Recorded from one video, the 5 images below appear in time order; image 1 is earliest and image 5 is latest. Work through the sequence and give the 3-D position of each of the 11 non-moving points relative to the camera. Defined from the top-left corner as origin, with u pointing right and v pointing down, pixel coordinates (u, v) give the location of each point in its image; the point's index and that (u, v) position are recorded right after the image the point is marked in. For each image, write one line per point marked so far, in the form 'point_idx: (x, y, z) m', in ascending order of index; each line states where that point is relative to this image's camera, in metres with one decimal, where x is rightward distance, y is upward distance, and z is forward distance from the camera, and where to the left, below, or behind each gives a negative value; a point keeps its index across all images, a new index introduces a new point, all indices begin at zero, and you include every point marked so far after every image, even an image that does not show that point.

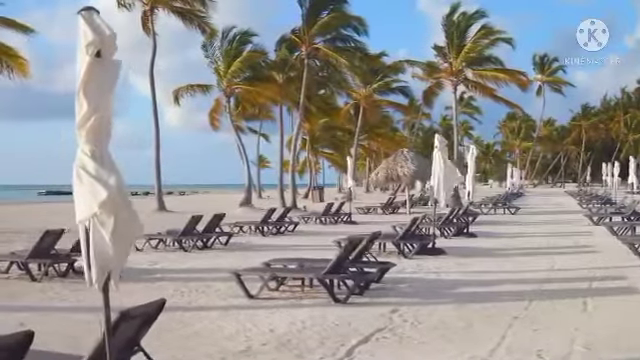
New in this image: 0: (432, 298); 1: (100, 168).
0: (+1.5, -1.6, +9.7) m
1: (-1.2, +0.1, +4.0) m
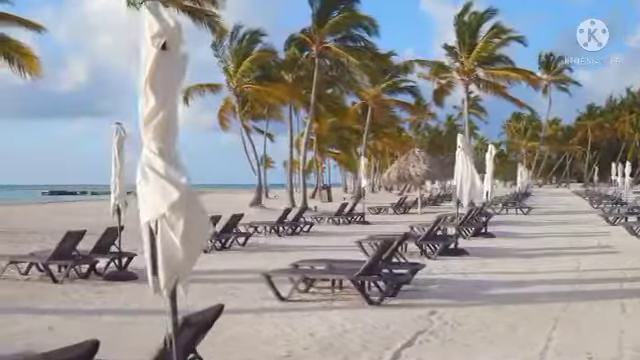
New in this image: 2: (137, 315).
0: (+1.9, -1.6, +9.6) m
1: (-0.8, +0.1, +3.8) m
2: (-2.1, -1.6, +8.5) m
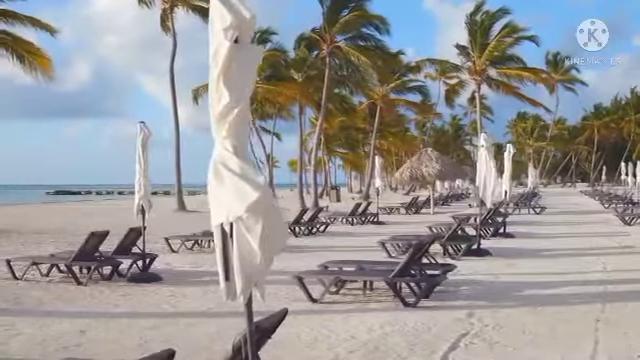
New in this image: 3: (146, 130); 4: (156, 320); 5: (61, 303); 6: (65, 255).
0: (+2.3, -1.6, +9.4) m
1: (-0.4, +0.1, +3.7) m
2: (-1.7, -1.6, +8.3) m
3: (-2.7, +0.8, +11.2) m
4: (-1.9, -1.6, +8.3) m
5: (-3.4, -1.6, +9.5) m
6: (-4.3, -1.3, +12.2) m
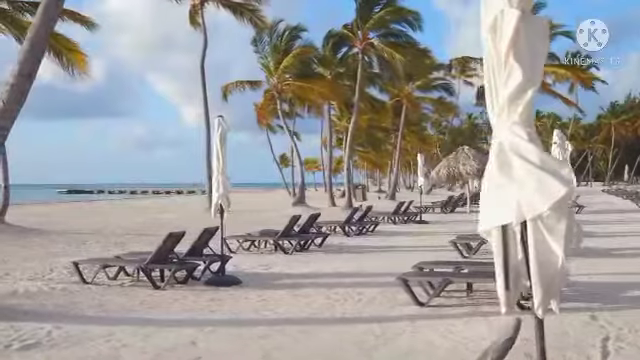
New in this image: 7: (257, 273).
0: (+3.6, -1.5, +9.0) m
1: (+0.9, +0.1, +3.2) m
2: (-0.4, -1.6, +7.9) m
3: (-1.4, +0.8, +10.7) m
4: (-0.6, -1.6, +7.9) m
5: (-2.1, -1.6, +9.0) m
6: (-3.0, -1.2, +11.7) m
7: (-1.0, -1.5, +11.4) m
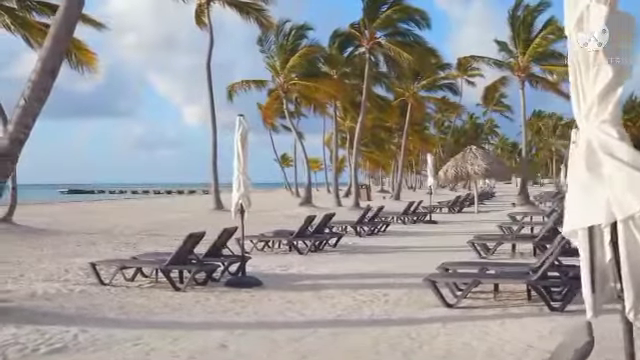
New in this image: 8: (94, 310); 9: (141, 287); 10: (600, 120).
0: (+3.9, -1.5, +8.9) m
1: (+1.3, +0.1, +3.1) m
2: (-0.1, -1.6, +7.7) m
3: (-1.1, +0.8, +10.5) m
4: (-0.3, -1.6, +7.7) m
5: (-1.8, -1.6, +8.9) m
6: (-2.7, -1.2, +11.5) m
7: (-0.7, -1.4, +11.3) m
8: (-2.8, -1.6, +9.0) m
9: (-2.6, -1.5, +10.6) m
10: (+1.2, +0.3, +3.2) m
